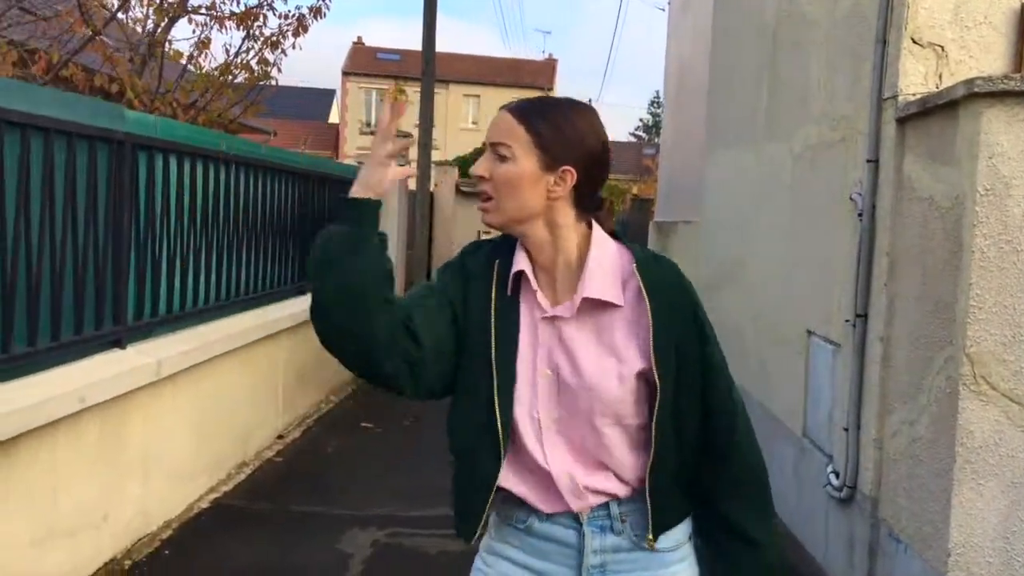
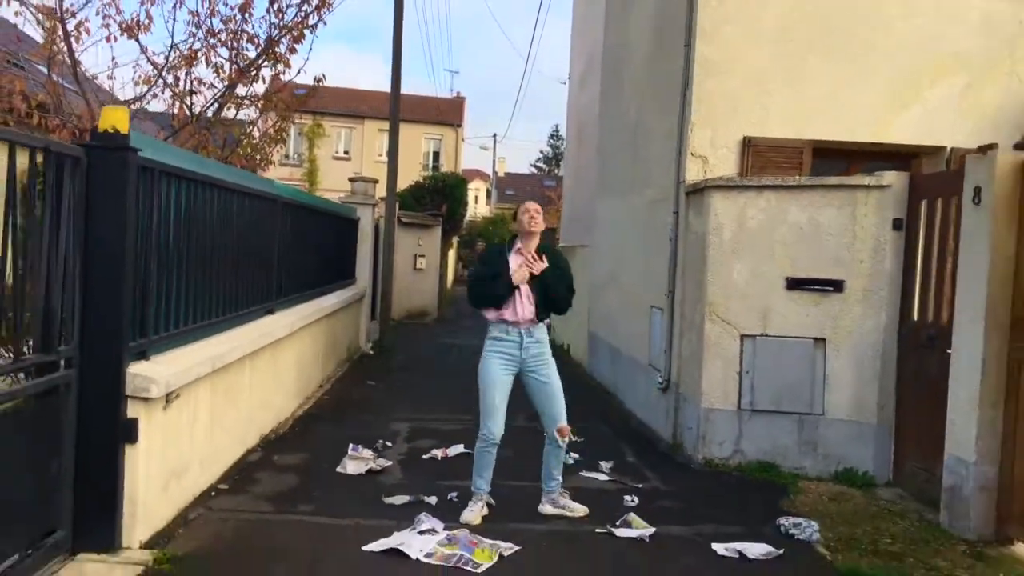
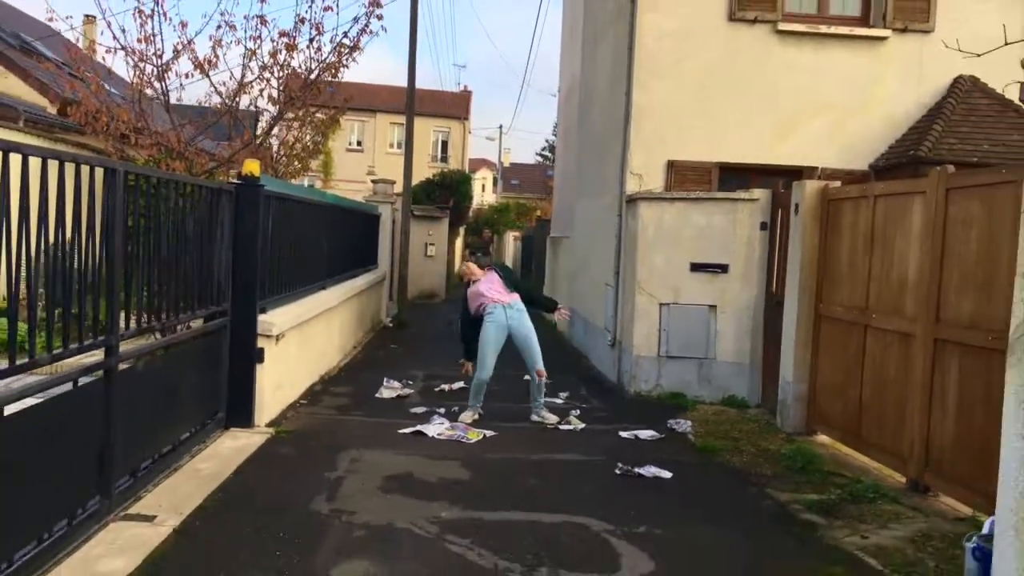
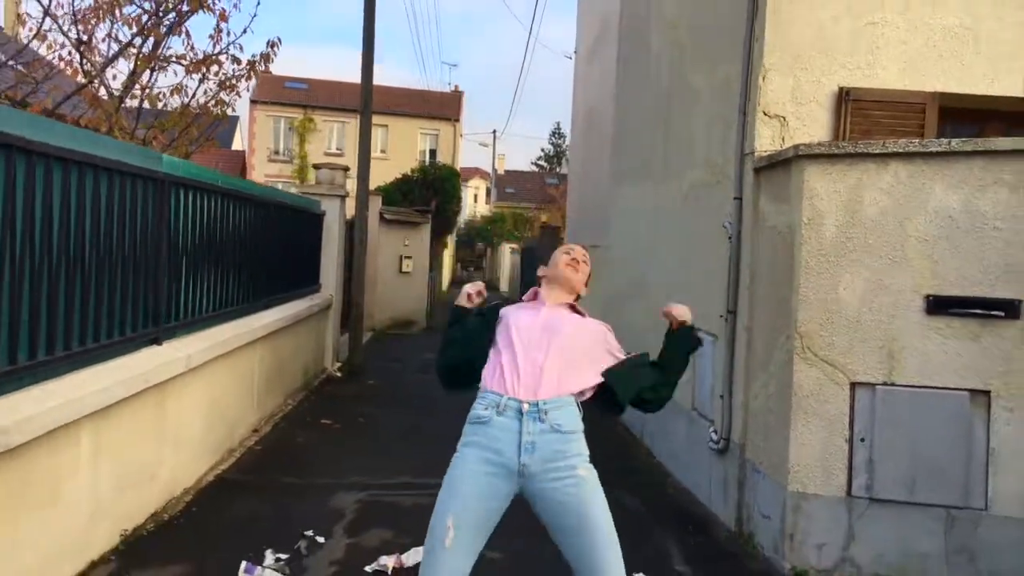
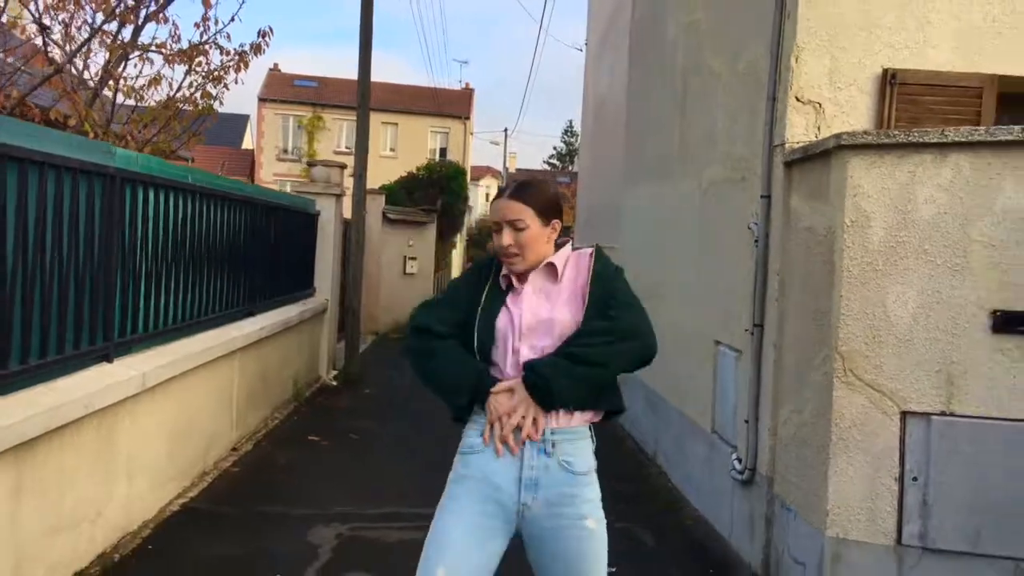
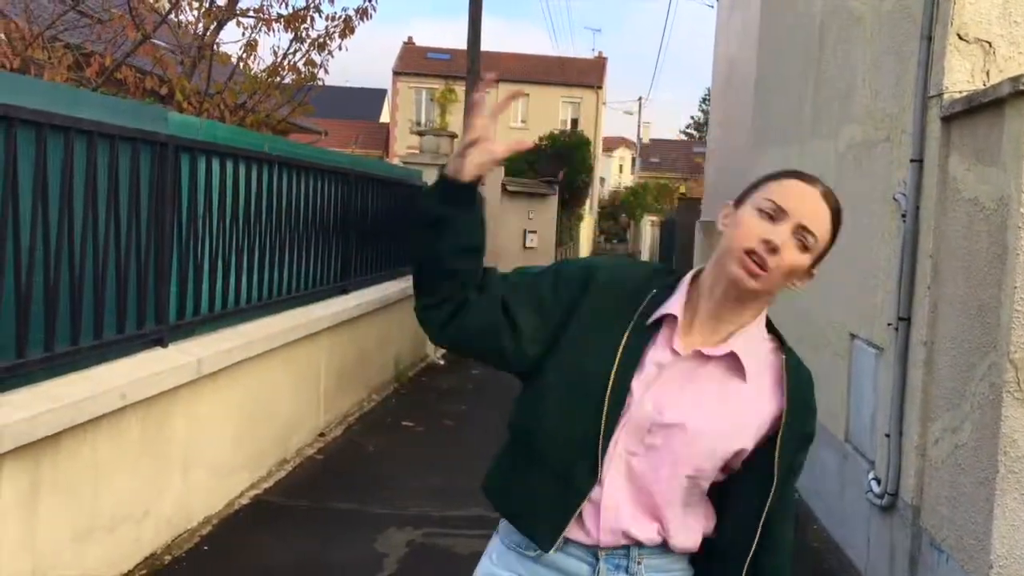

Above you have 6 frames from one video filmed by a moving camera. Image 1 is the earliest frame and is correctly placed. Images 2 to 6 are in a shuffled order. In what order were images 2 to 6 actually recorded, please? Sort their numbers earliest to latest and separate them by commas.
6, 5, 4, 2, 3
